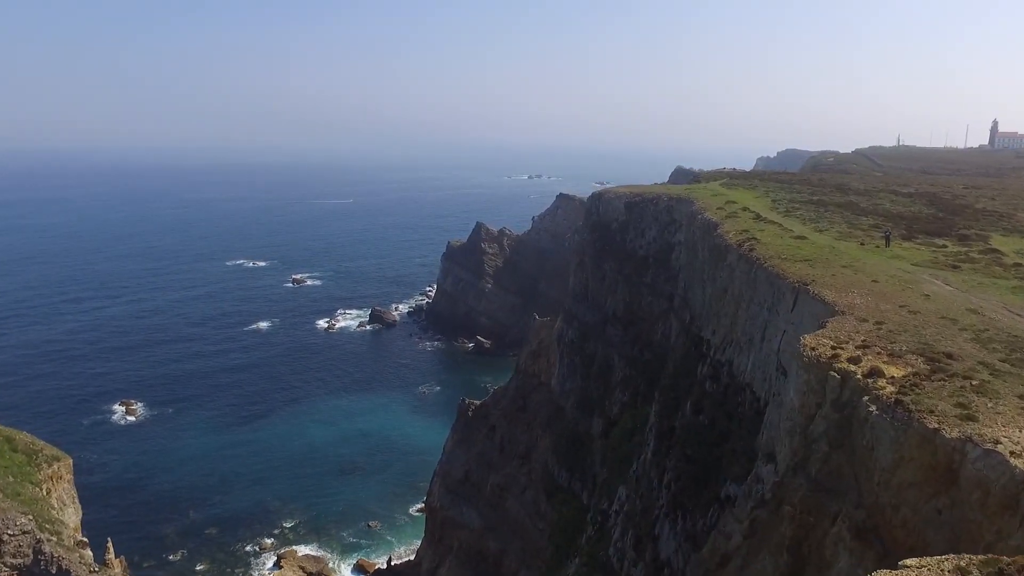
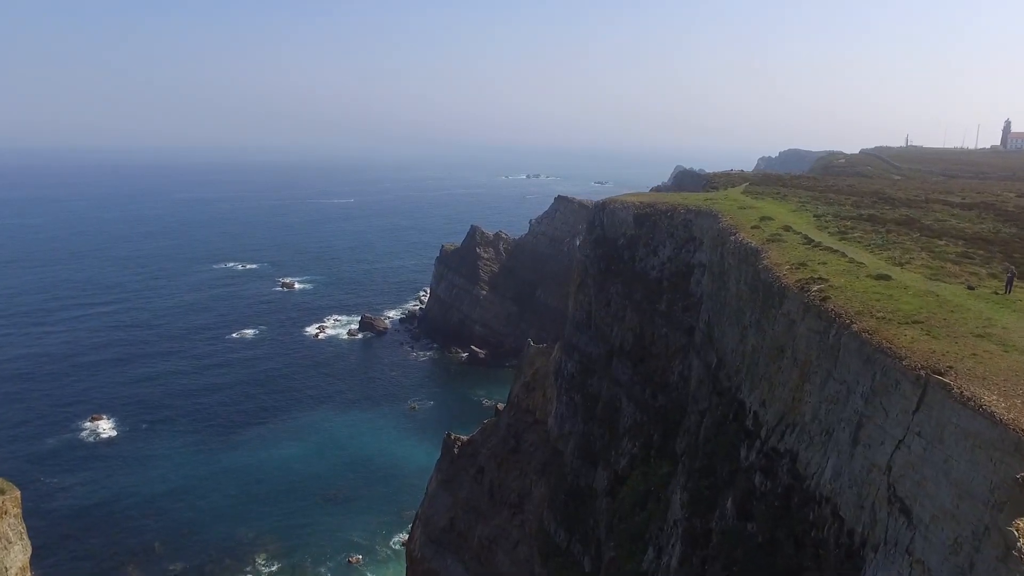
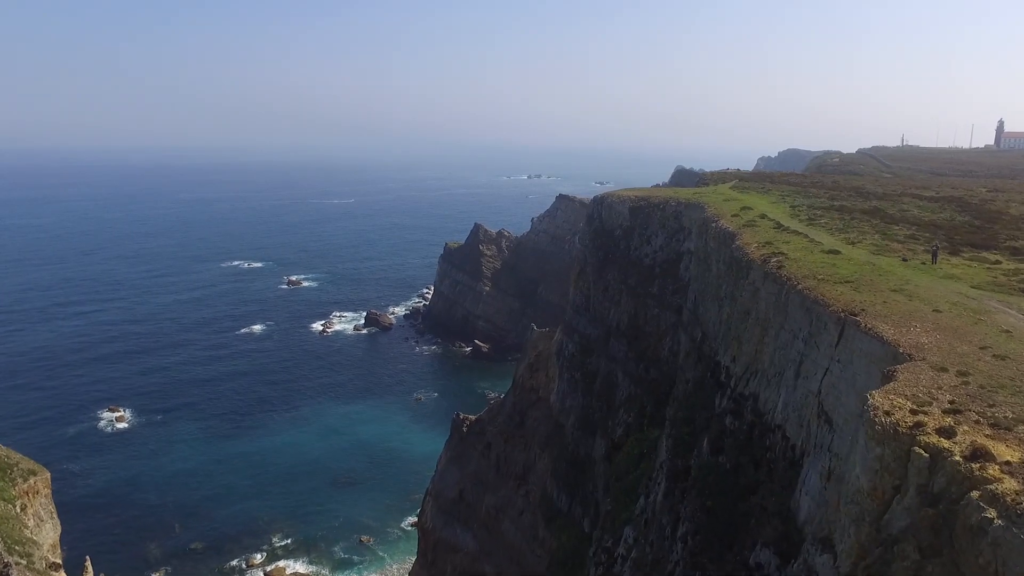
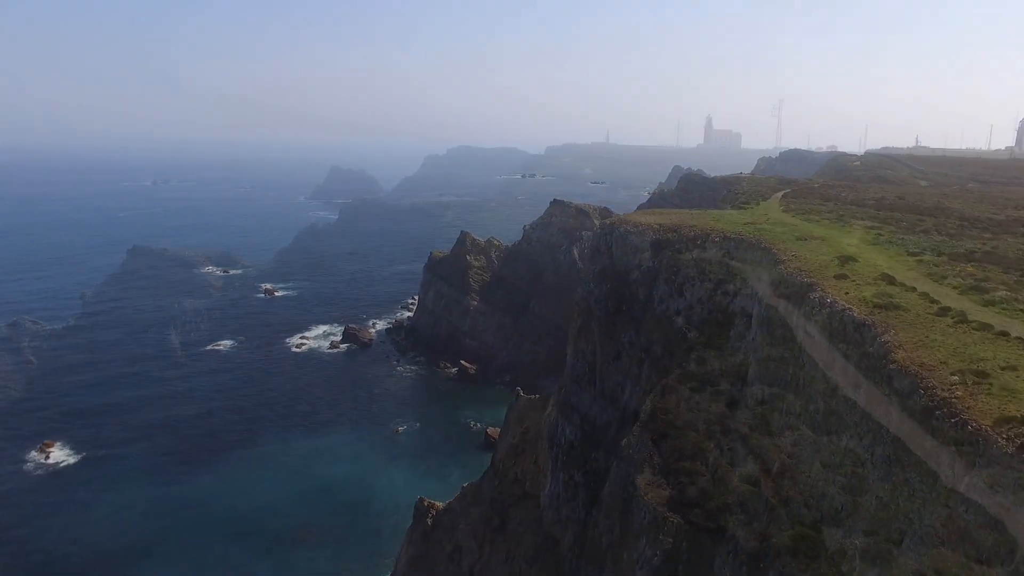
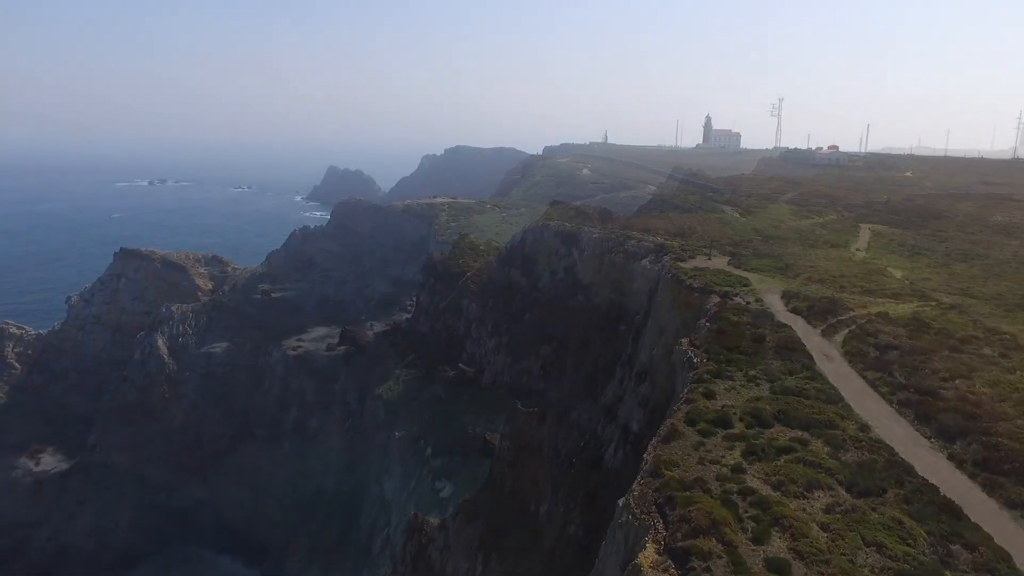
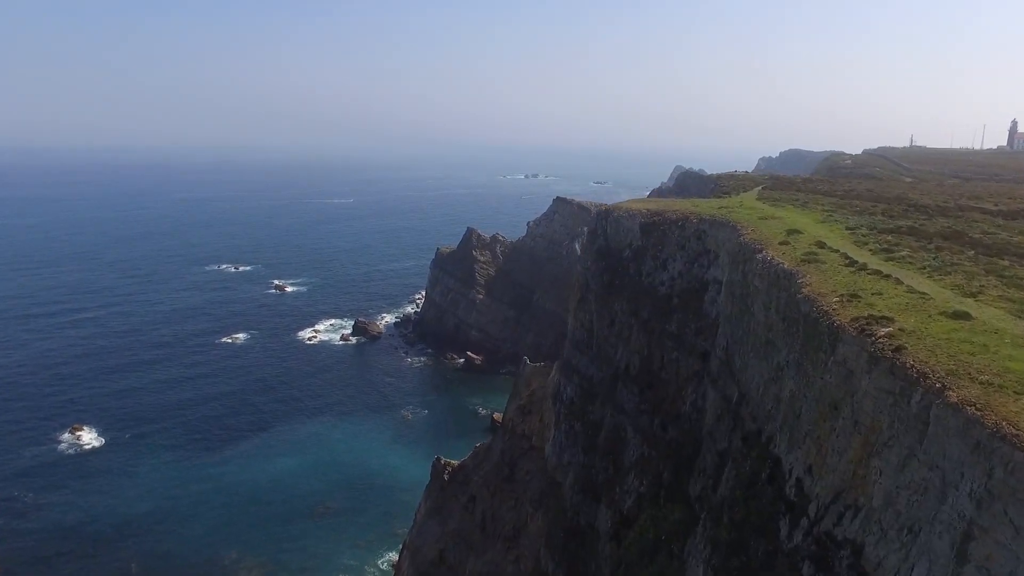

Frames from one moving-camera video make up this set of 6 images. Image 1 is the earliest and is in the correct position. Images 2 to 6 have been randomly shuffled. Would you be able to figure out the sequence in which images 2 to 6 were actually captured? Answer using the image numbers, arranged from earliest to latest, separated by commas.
3, 2, 6, 4, 5
